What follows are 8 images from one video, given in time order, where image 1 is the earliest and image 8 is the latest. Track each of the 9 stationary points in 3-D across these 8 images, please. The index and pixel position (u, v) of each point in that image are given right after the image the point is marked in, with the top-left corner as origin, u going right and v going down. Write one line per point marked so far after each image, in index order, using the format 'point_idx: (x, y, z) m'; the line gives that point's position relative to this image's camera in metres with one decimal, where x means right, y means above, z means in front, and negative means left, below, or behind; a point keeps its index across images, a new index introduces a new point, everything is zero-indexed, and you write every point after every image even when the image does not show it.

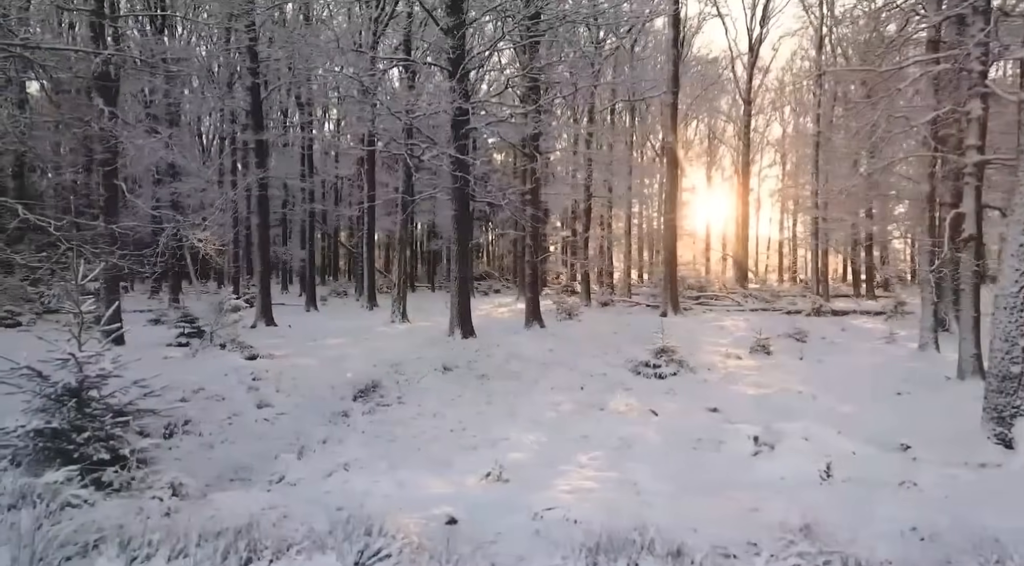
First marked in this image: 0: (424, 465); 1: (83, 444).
0: (-0.8, -1.6, +7.3) m
1: (-3.3, -1.2, +6.2) m
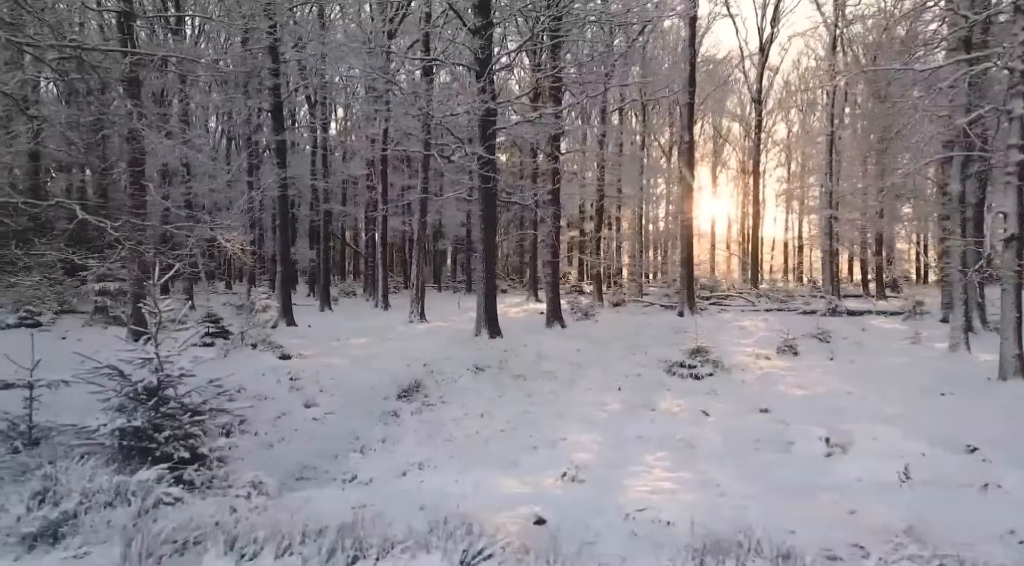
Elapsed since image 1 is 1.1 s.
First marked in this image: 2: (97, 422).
0: (-0.2, -1.6, +7.3) m
1: (-2.7, -1.2, +6.3) m
2: (-3.3, -1.1, +6.3) m
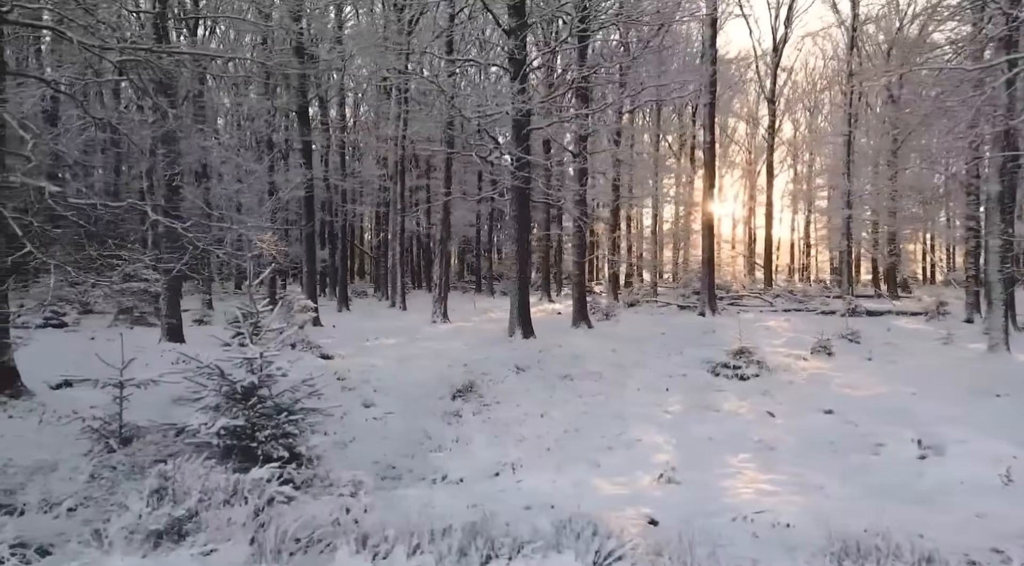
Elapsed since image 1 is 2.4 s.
0: (+0.6, -1.7, +7.3) m
1: (-1.9, -1.2, +6.3) m
2: (-2.5, -1.1, +6.4) m
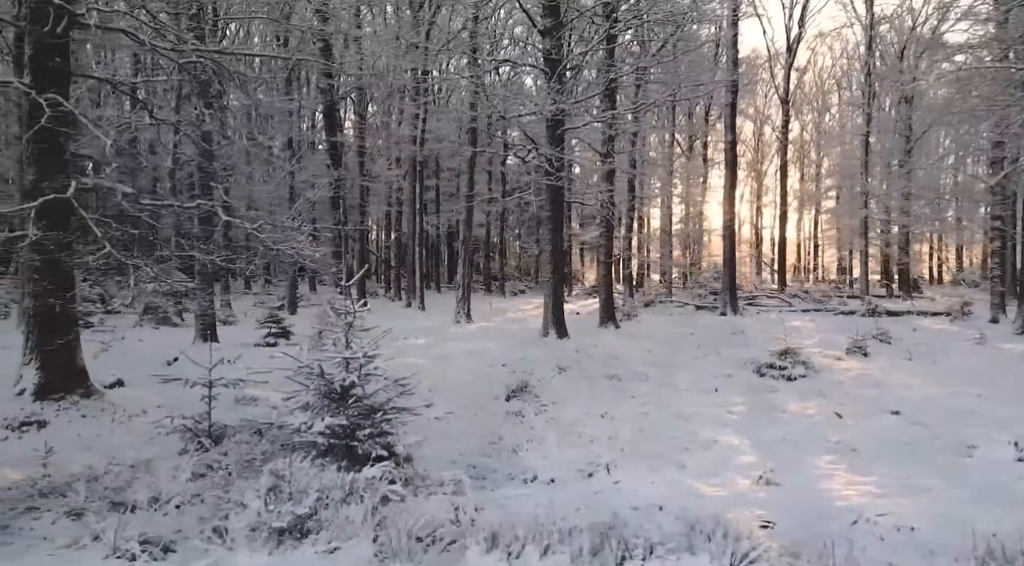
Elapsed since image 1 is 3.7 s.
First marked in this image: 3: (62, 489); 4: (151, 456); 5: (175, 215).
0: (+1.4, -1.7, +7.3) m
1: (-1.2, -1.2, +6.3) m
2: (-1.7, -1.1, +6.4) m
3: (-3.4, -1.6, +6.1) m
4: (-3.2, -1.5, +6.9) m
5: (-3.7, +0.8, +8.6) m
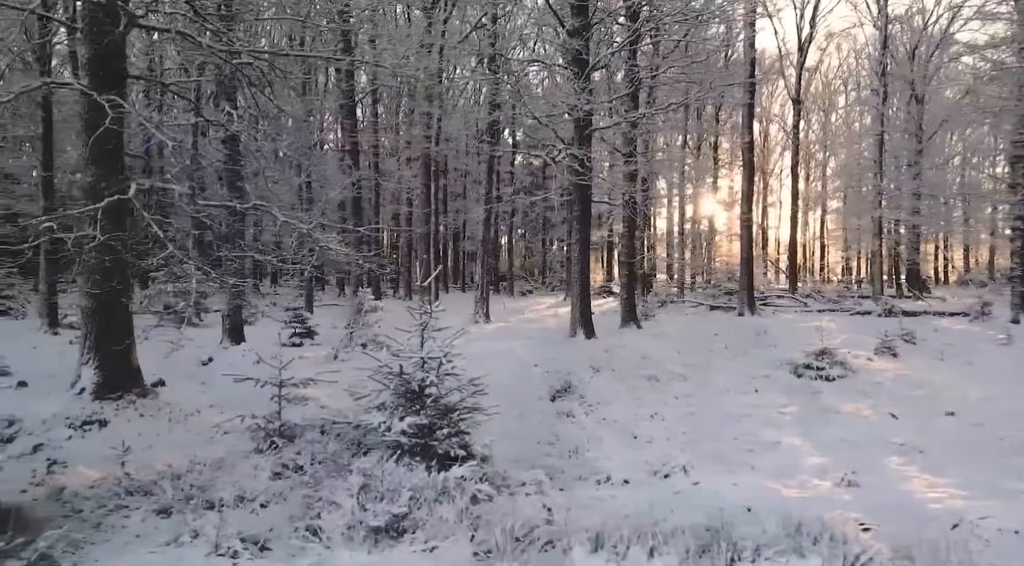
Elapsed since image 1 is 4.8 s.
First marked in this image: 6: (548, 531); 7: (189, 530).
0: (+2.0, -1.7, +7.2) m
1: (-0.5, -1.2, +6.4) m
2: (-1.1, -1.1, +6.5) m
3: (-2.8, -1.6, +6.1) m
4: (-2.6, -1.5, +6.9) m
5: (-3.1, +0.8, +8.7) m
6: (+0.2, -1.5, +5.0) m
7: (-2.1, -1.6, +5.2) m
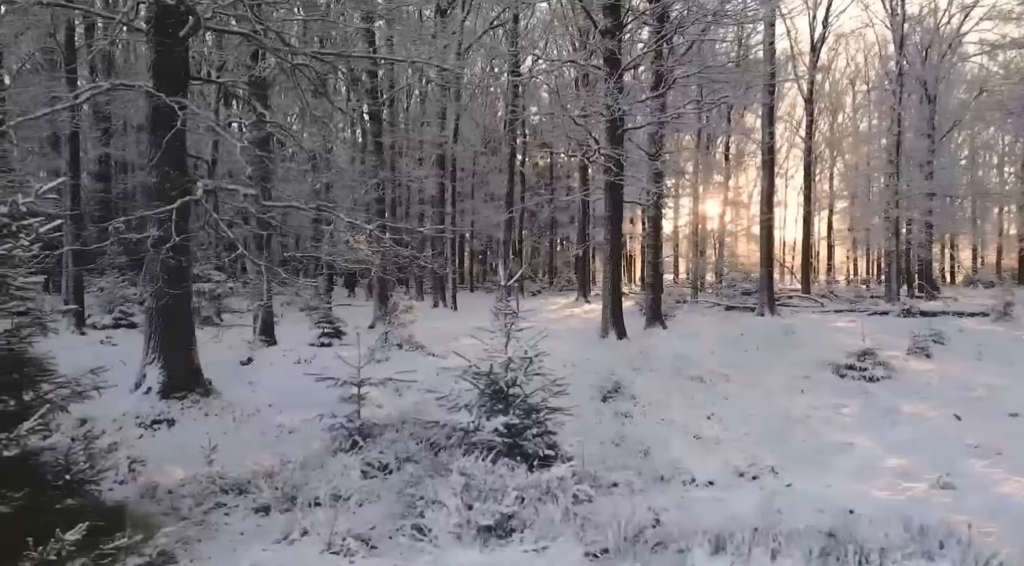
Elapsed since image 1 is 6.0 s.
0: (+2.8, -1.7, +7.2) m
1: (+0.2, -1.2, +6.4) m
2: (-0.4, -1.1, +6.5) m
3: (-2.1, -1.6, +6.2) m
4: (-1.8, -1.5, +7.0) m
5: (-2.3, +0.8, +8.7) m
6: (+0.9, -1.5, +5.0) m
7: (-1.4, -1.6, +5.2) m
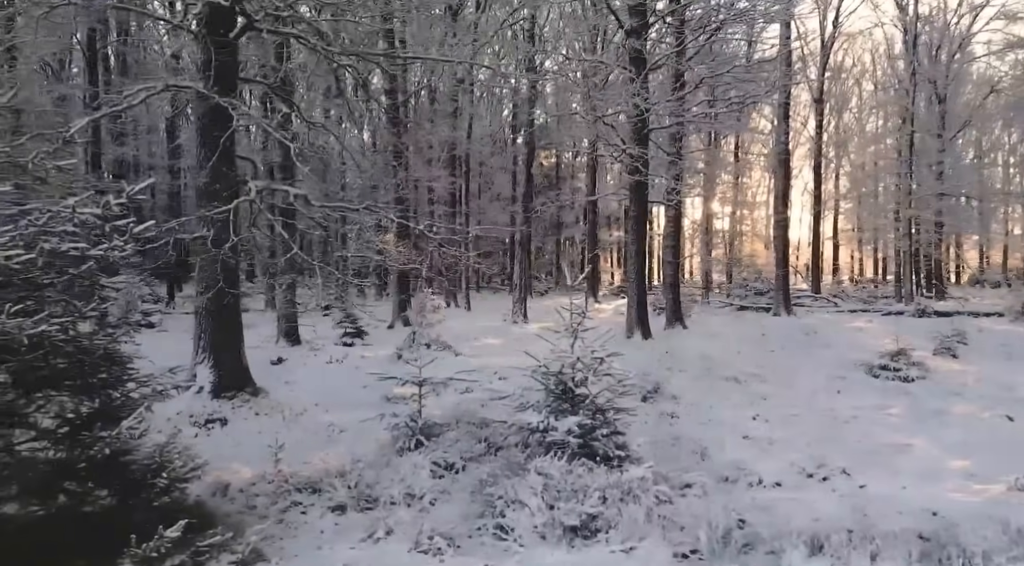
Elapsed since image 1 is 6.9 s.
0: (+3.3, -1.7, +7.1) m
1: (+0.7, -1.2, +6.4) m
2: (+0.2, -1.1, +6.5) m
3: (-1.6, -1.6, +6.2) m
4: (-1.3, -1.5, +7.0) m
5: (-1.7, +0.8, +8.8) m
6: (+1.4, -1.5, +4.9) m
7: (-0.8, -1.6, +5.2) m
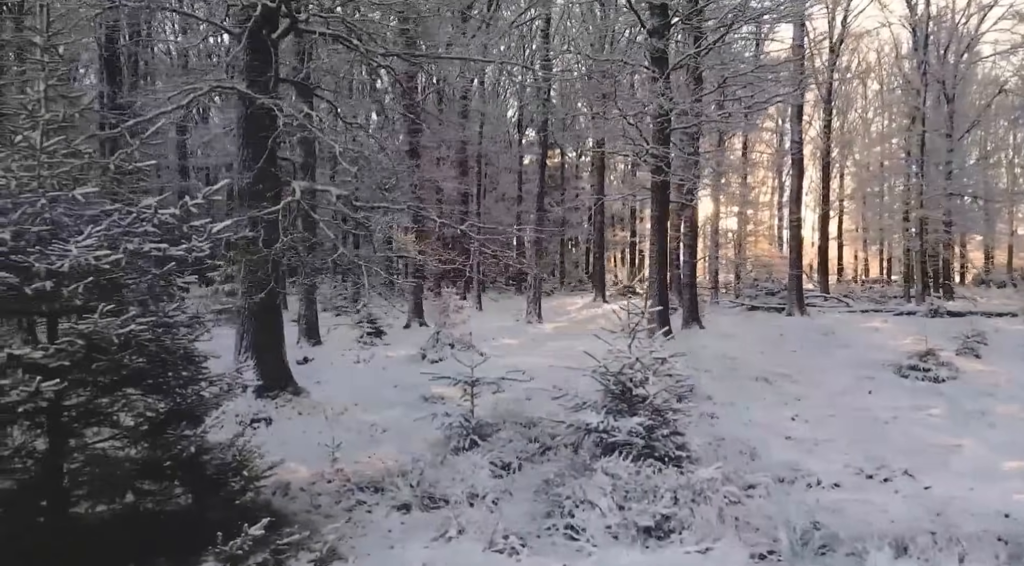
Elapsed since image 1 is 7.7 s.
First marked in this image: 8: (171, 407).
0: (+3.8, -1.7, +7.1) m
1: (+1.2, -1.3, +6.4) m
2: (+0.7, -1.1, +6.5) m
3: (-1.1, -1.6, +6.3) m
4: (-0.8, -1.5, +7.0) m
5: (-1.2, +0.8, +8.8) m
6: (+1.9, -1.5, +4.9) m
7: (-0.4, -1.6, +5.2) m
8: (-2.1, -0.8, +4.9) m
